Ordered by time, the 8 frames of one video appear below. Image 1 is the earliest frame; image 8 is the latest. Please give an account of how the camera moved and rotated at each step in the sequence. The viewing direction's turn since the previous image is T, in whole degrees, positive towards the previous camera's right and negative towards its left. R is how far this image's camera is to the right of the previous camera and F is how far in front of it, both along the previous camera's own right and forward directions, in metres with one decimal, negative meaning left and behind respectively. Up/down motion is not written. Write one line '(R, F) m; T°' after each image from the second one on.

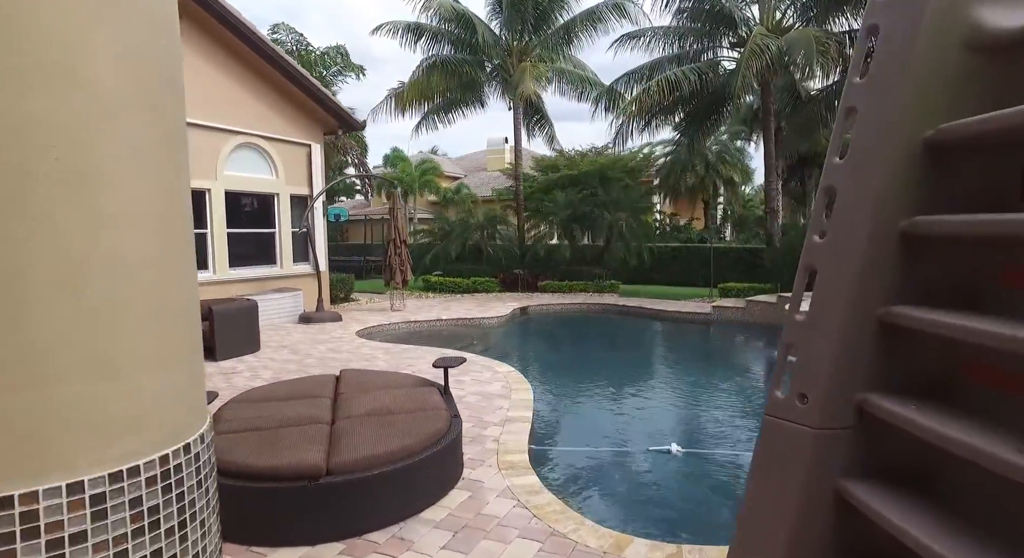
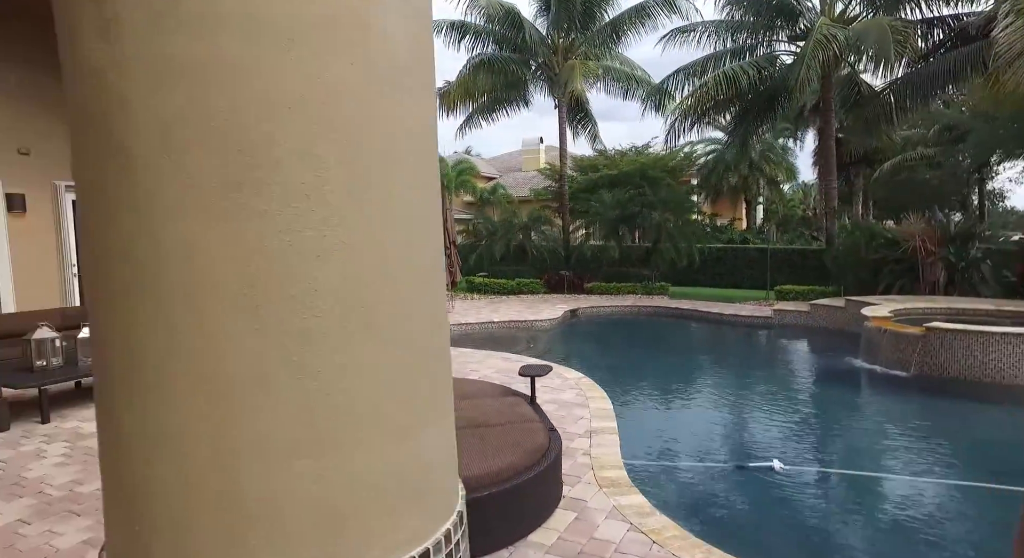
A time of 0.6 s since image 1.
(-0.3, +0.2) m; -3°
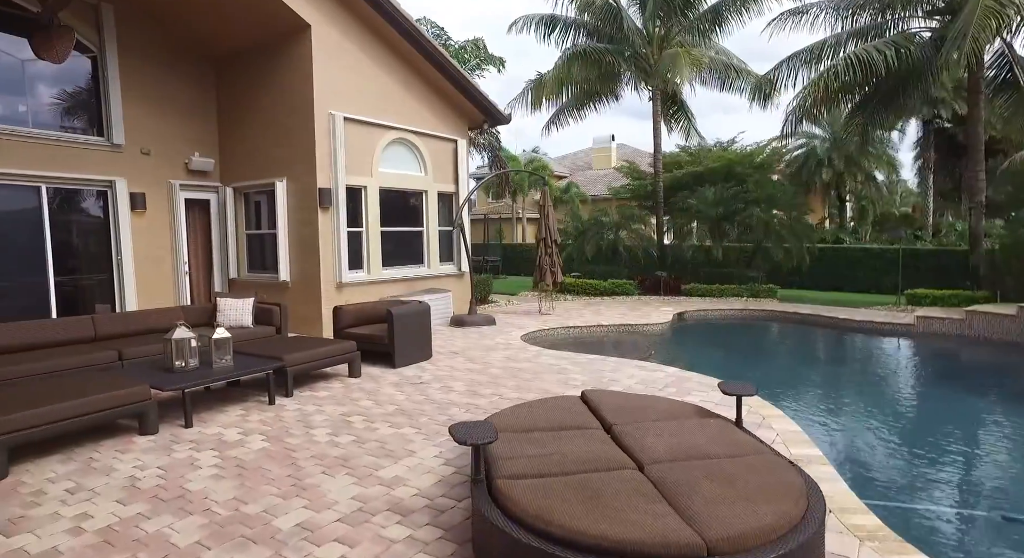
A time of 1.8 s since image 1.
(-0.7, +0.4) m; -6°
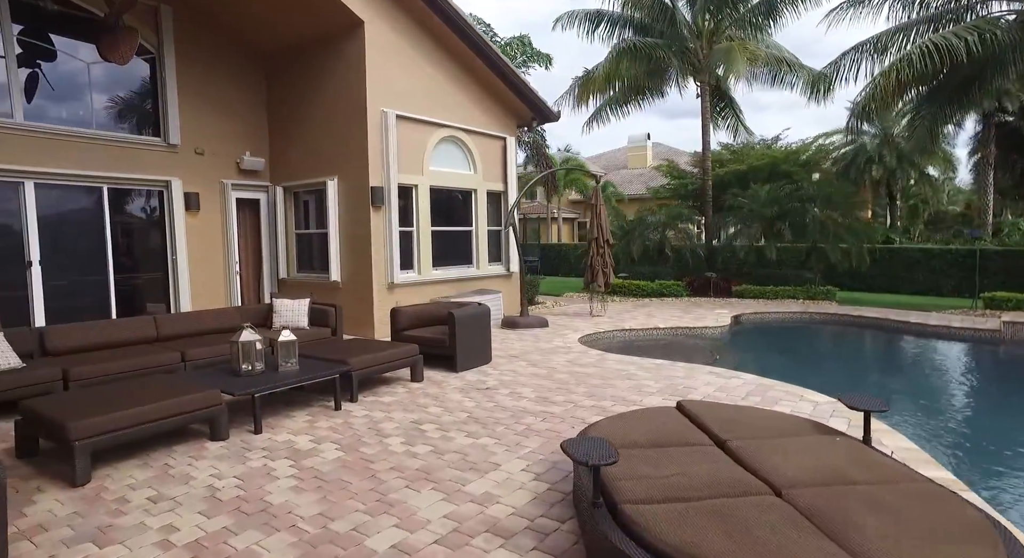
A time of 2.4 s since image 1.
(-0.4, +0.2) m; -3°
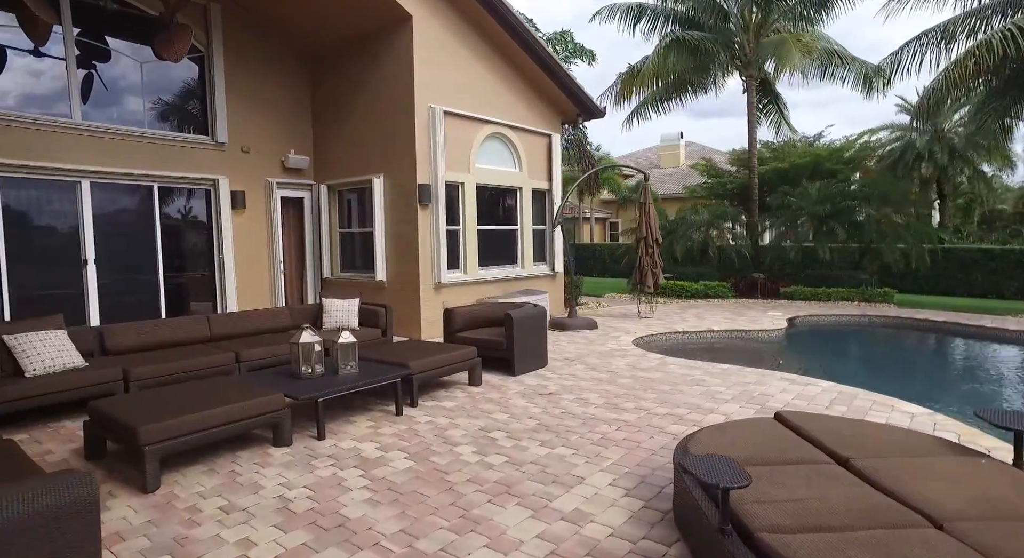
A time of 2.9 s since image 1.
(-0.3, +0.2) m; -2°
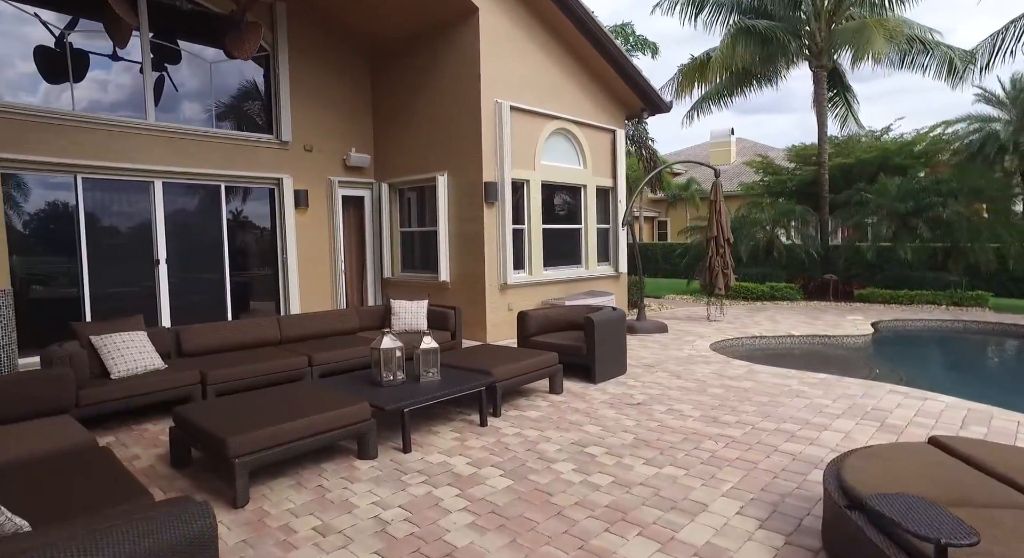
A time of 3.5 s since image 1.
(-0.4, +0.3) m; -4°
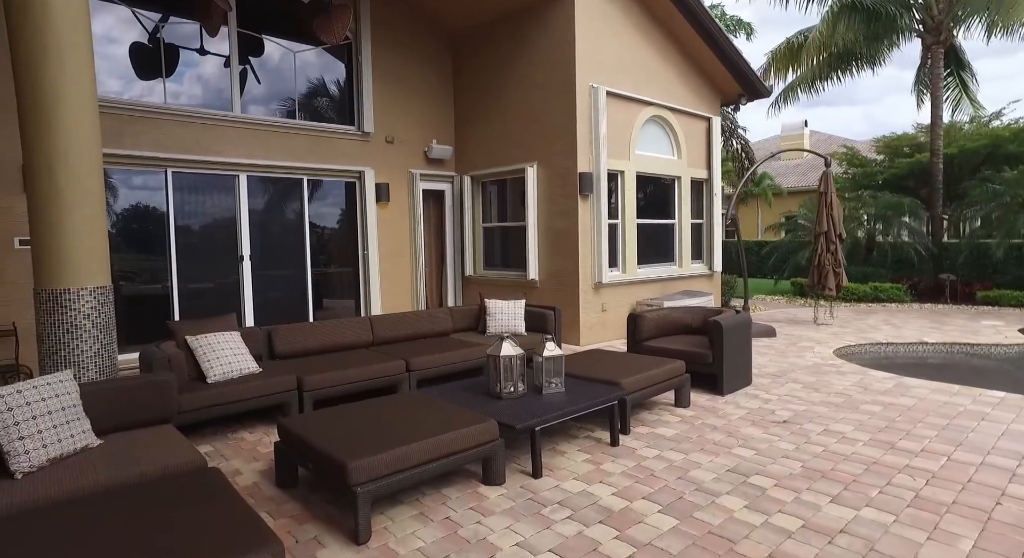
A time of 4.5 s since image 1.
(-0.5, +0.5) m; -5°
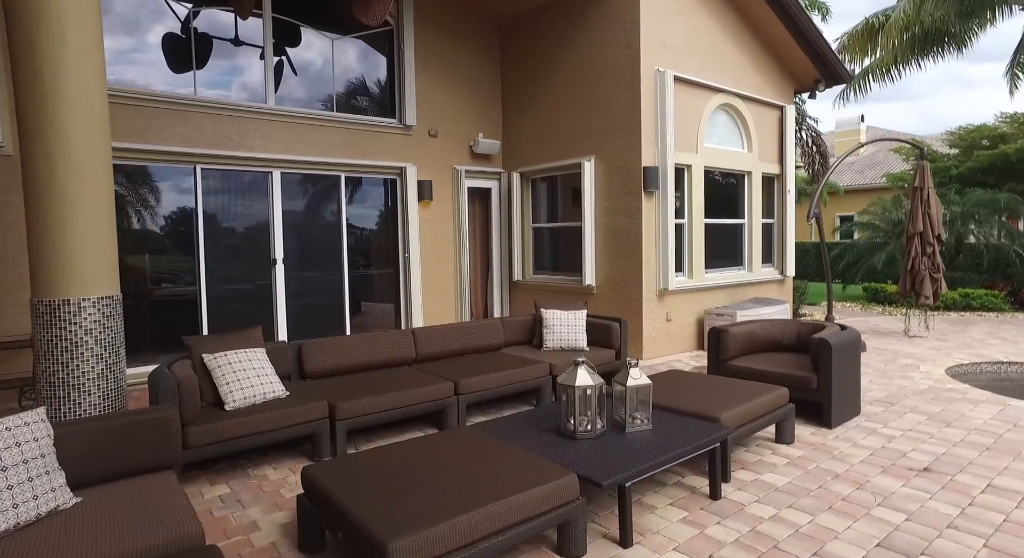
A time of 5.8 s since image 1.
(-0.2, +0.7) m; -4°
